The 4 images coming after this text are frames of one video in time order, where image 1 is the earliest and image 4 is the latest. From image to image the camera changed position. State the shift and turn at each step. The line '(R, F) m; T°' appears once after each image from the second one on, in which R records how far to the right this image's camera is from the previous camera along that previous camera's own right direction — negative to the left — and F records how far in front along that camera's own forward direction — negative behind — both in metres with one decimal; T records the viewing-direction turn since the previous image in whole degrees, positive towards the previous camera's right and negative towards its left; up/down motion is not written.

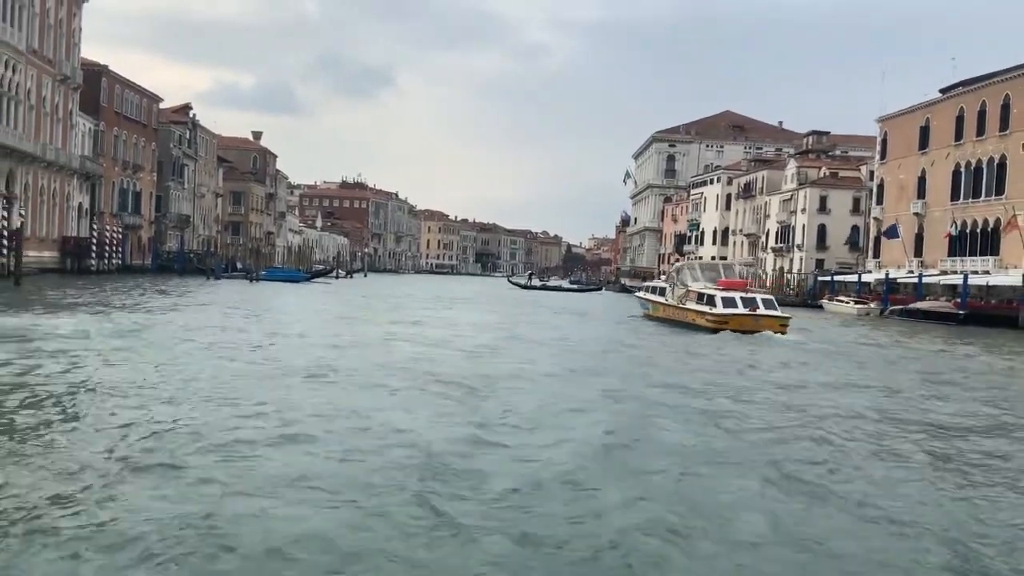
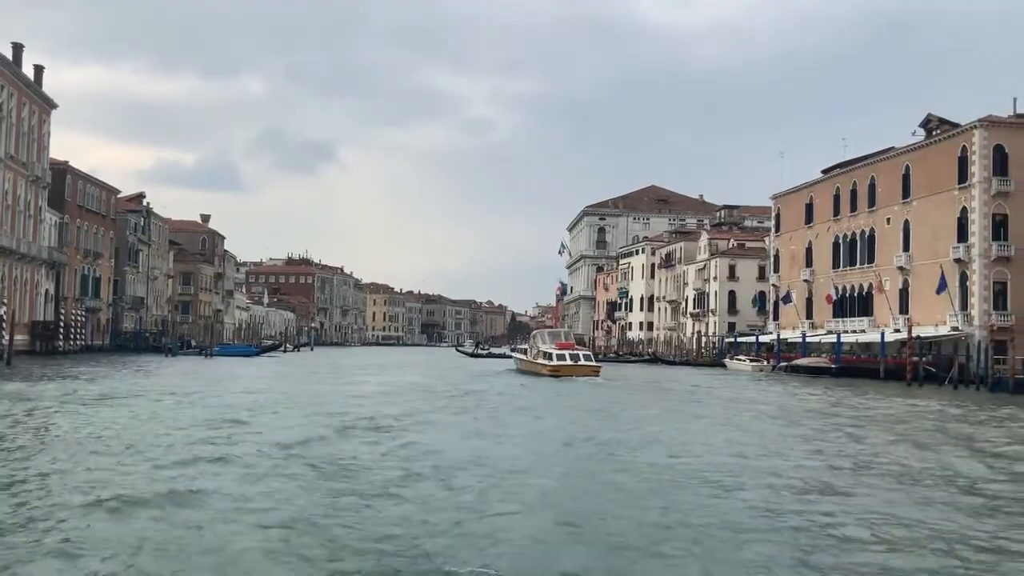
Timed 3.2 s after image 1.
(+0.8, -5.2) m; +3°
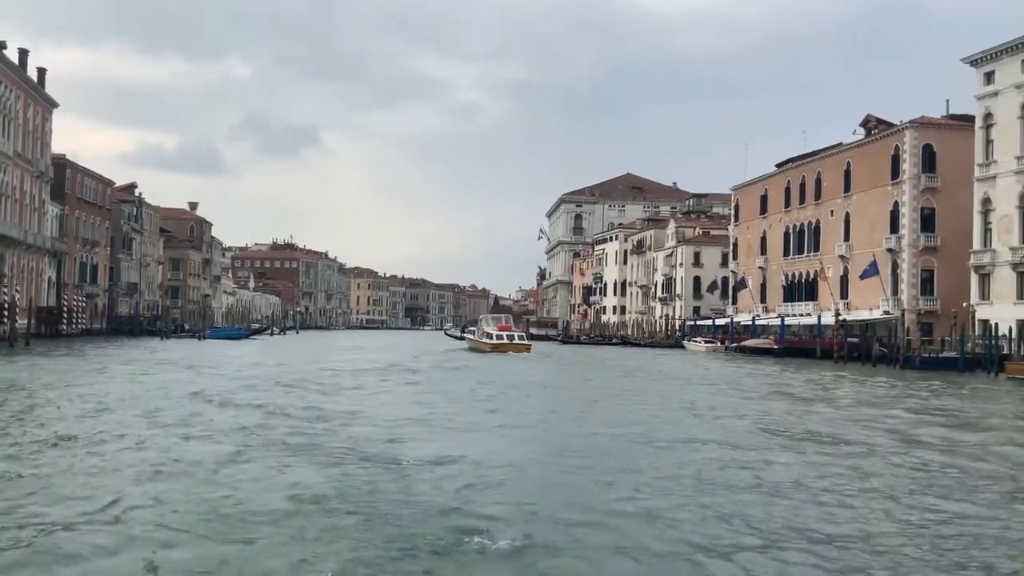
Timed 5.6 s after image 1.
(+0.7, -3.9) m; +1°
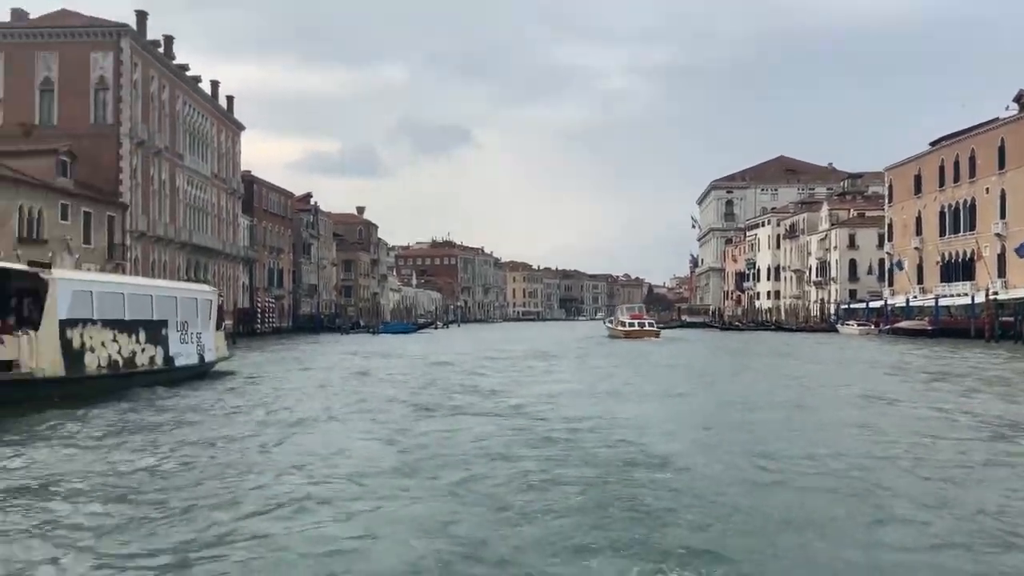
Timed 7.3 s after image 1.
(+0.2, -2.9) m; -9°
